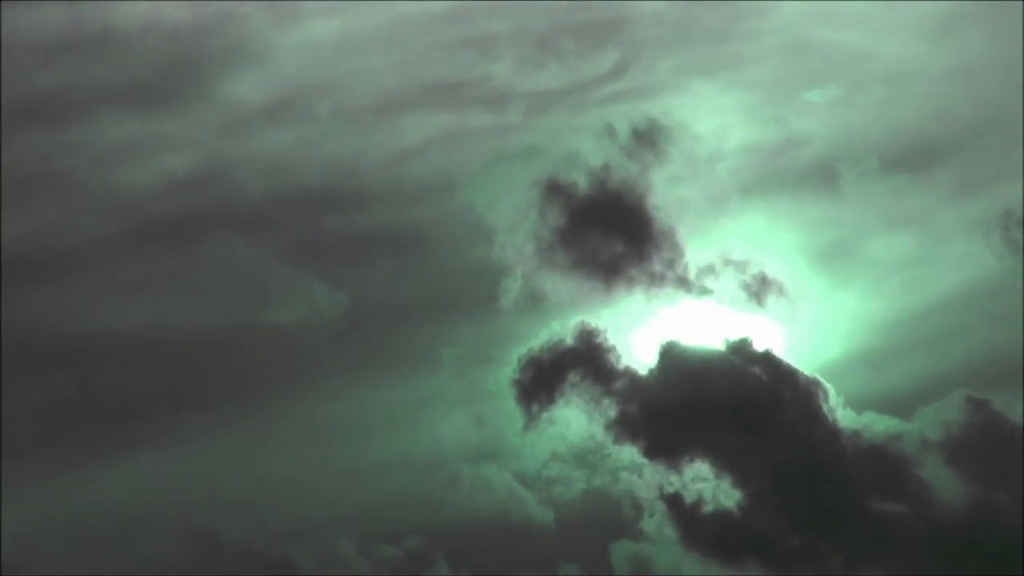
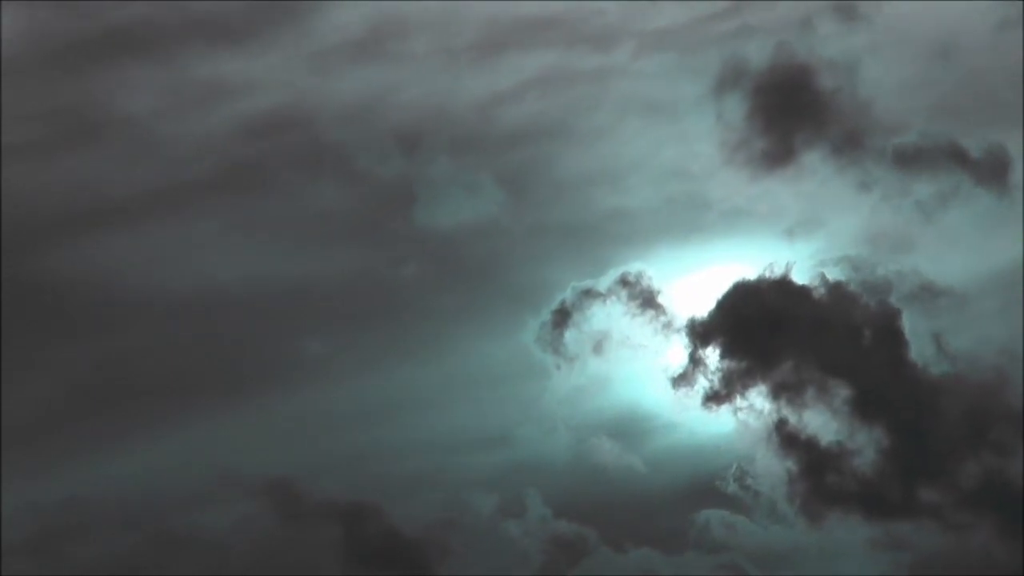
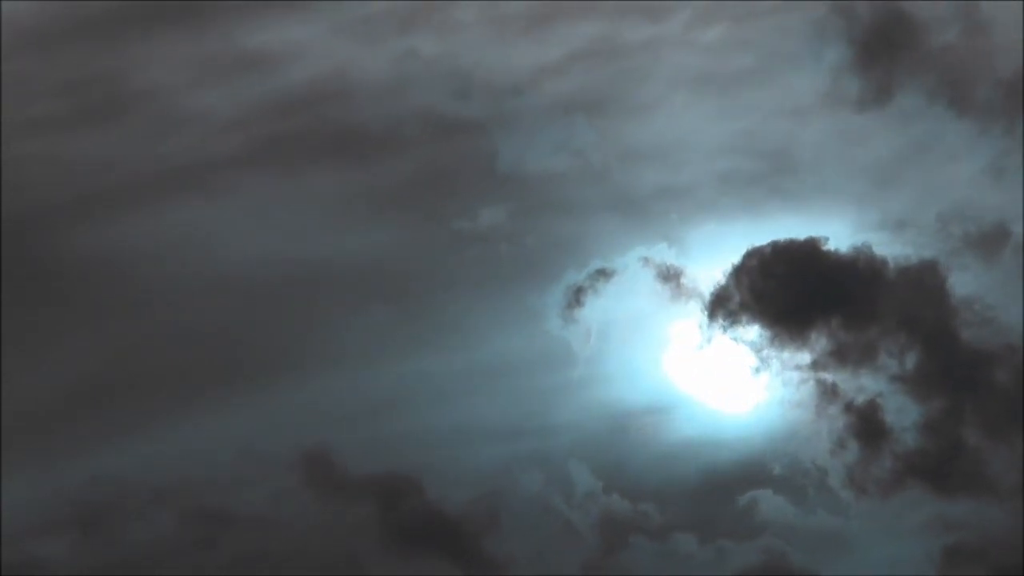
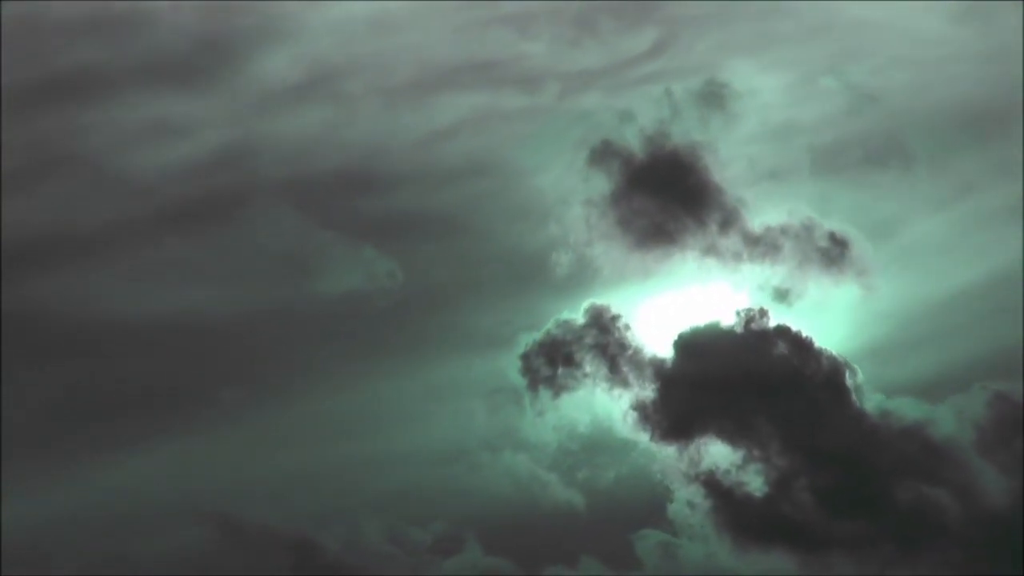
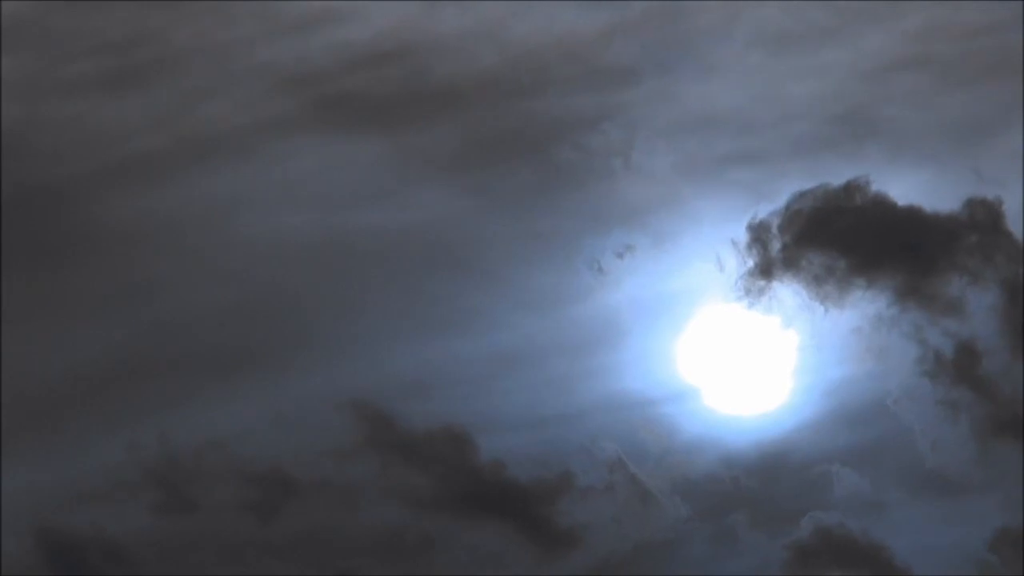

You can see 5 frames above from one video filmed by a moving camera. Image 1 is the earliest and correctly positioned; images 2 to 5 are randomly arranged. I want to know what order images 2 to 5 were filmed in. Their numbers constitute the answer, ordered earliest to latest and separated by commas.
4, 2, 3, 5
